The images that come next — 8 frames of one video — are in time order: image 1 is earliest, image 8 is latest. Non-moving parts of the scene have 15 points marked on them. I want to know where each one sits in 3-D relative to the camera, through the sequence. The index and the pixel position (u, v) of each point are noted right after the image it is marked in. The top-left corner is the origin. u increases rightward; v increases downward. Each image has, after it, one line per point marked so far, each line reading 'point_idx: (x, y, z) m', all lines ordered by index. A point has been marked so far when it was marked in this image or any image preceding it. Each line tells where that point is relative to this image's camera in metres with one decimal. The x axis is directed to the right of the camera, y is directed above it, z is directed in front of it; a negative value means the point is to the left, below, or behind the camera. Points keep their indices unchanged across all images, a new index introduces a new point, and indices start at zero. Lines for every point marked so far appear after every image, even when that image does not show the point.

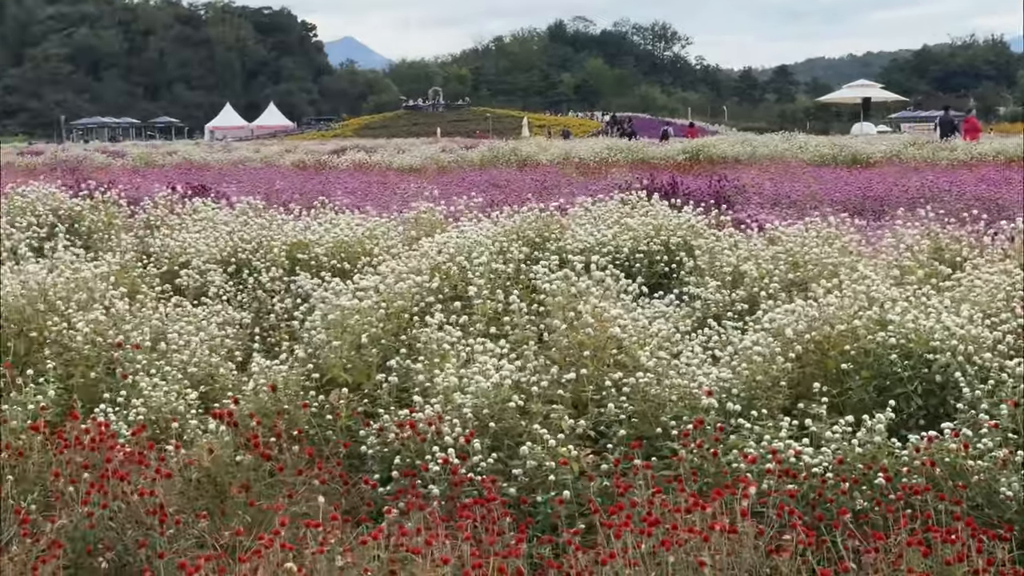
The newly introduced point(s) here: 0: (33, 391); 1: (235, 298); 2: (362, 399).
0: (-1.2, -0.3, +4.3) m
1: (-0.9, 0.0, +5.7) m
2: (-0.4, -0.3, +4.3) m
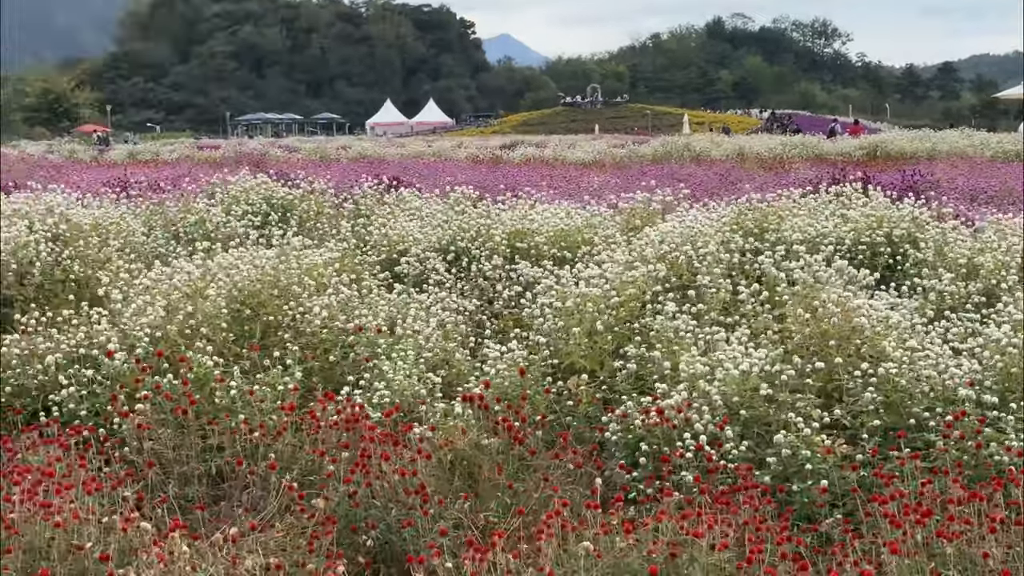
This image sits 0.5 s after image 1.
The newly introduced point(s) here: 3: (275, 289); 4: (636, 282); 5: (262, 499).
0: (-0.6, -0.2, +4.3) m
1: (-0.2, 0.0, +5.7) m
2: (+0.2, -0.3, +4.3) m
3: (-0.8, 0.0, +5.3) m
4: (+0.4, 0.0, +5.0) m
5: (-0.5, -0.5, +3.6) m
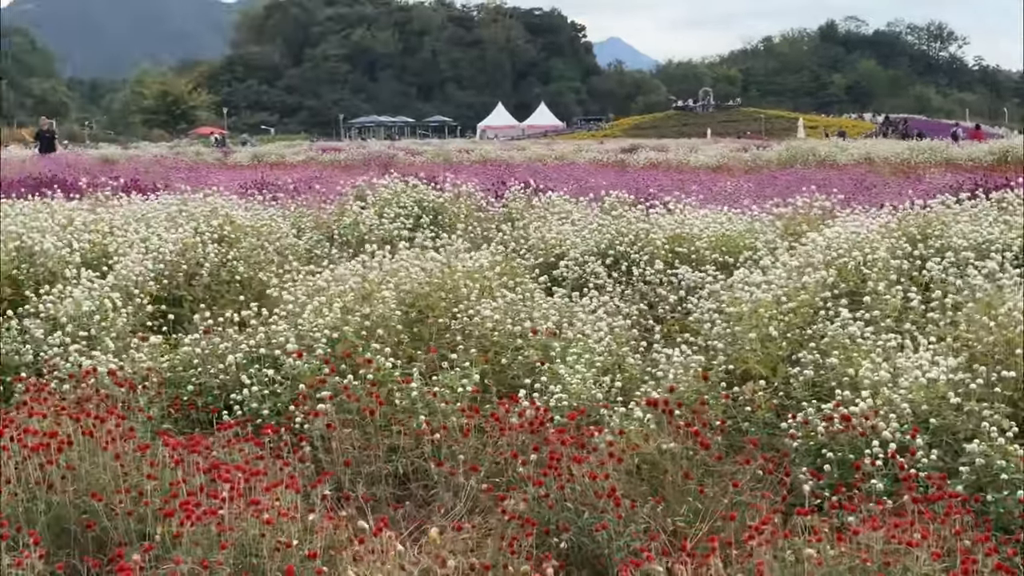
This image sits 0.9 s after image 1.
0: (-0.1, -0.2, +4.4) m
1: (+0.4, 0.0, +5.8) m
2: (+0.7, -0.3, +4.3) m
3: (-0.2, 0.0, +5.4) m
4: (+0.9, 0.0, +5.0) m
5: (-0.1, -0.5, +3.7) m
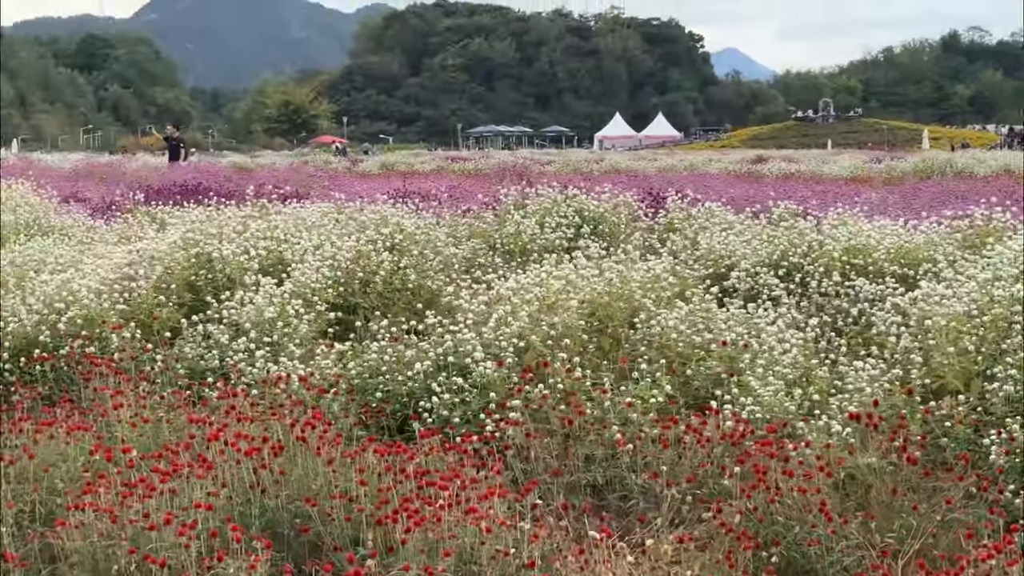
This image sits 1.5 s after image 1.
0: (+0.4, -0.3, +4.4) m
1: (+1.0, 0.0, +5.7) m
2: (+1.2, -0.3, +4.2) m
3: (+0.4, 0.0, +5.4) m
4: (+1.4, 0.0, +4.9) m
5: (+0.3, -0.5, +3.7) m
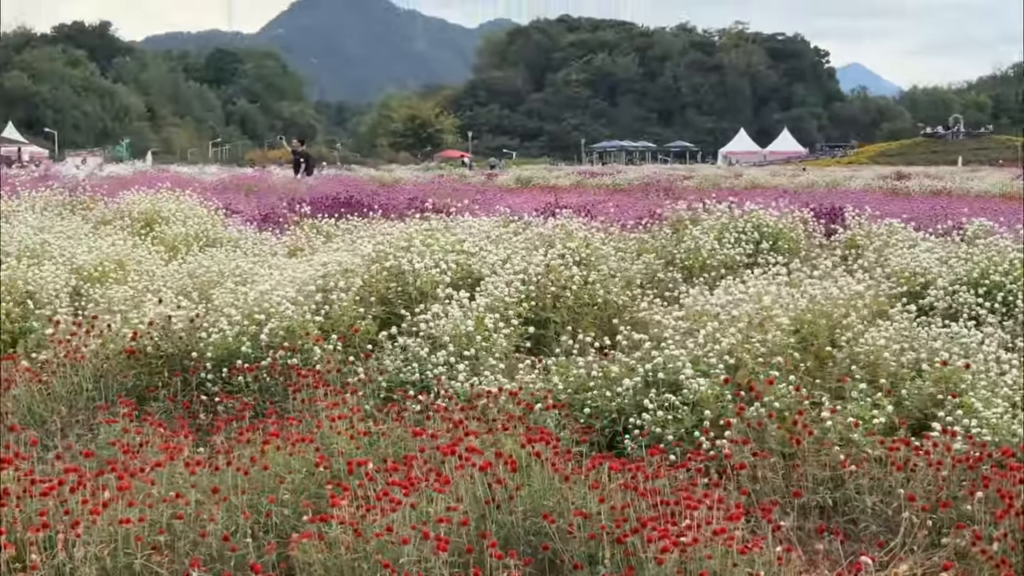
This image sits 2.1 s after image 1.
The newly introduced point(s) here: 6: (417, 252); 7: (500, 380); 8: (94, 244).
0: (+0.9, -0.3, +4.3) m
1: (+1.6, -0.1, +5.5) m
2: (+1.7, -0.4, +4.1) m
3: (+1.0, -0.1, +5.3) m
4: (+2.0, -0.1, +4.7) m
5: (+0.8, -0.5, +3.6) m
6: (-0.4, +0.1, +6.2) m
7: (0.0, -0.3, +4.8) m
8: (-2.3, +0.3, +9.2) m
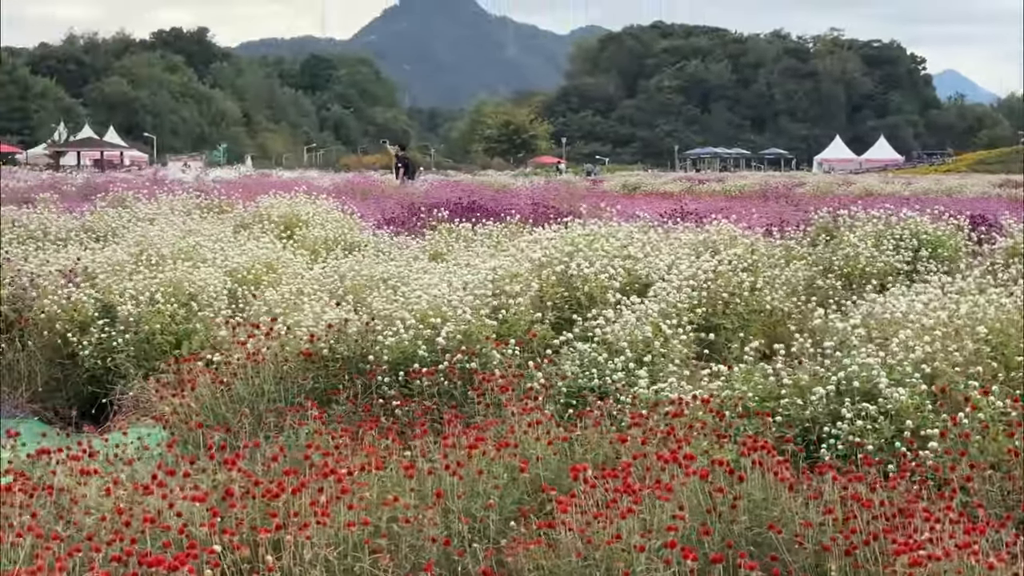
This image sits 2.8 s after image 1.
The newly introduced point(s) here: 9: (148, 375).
0: (+1.4, -0.3, +4.2) m
1: (+2.2, -0.1, +5.4) m
2: (+2.2, -0.4, +3.9) m
3: (+1.5, -0.1, +5.1) m
4: (+2.5, -0.1, +4.6) m
5: (+1.2, -0.5, +3.5) m
6: (+0.3, +0.1, +6.2) m
7: (+0.5, -0.3, +4.8) m
8: (-1.5, +0.2, +9.2) m
9: (-1.4, -0.3, +6.4) m
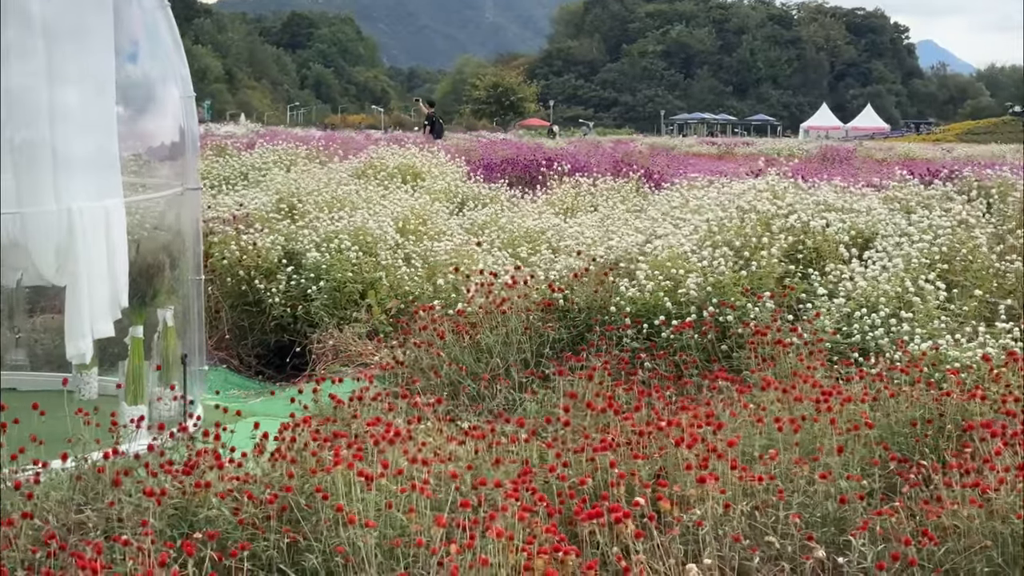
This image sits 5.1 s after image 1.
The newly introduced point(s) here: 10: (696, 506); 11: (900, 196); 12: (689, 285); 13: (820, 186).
0: (+2.1, -0.2, +4.0) m
1: (+3.0, 0.0, +5.2) m
2: (+2.9, -0.3, +3.7) m
3: (+2.3, 0.0, +5.0) m
4: (+3.3, 0.0, +4.4) m
5: (+2.0, -0.5, +3.3) m
6: (+1.0, +0.3, +6.0) m
7: (+1.2, -0.2, +4.6) m
8: (-0.7, +0.5, +9.1) m
9: (-0.6, -0.1, +6.2) m
10: (+0.3, -0.4, +2.9) m
11: (+1.5, +0.3, +6.5) m
12: (+0.5, 0.0, +5.1) m
13: (+1.3, +0.4, +6.9) m
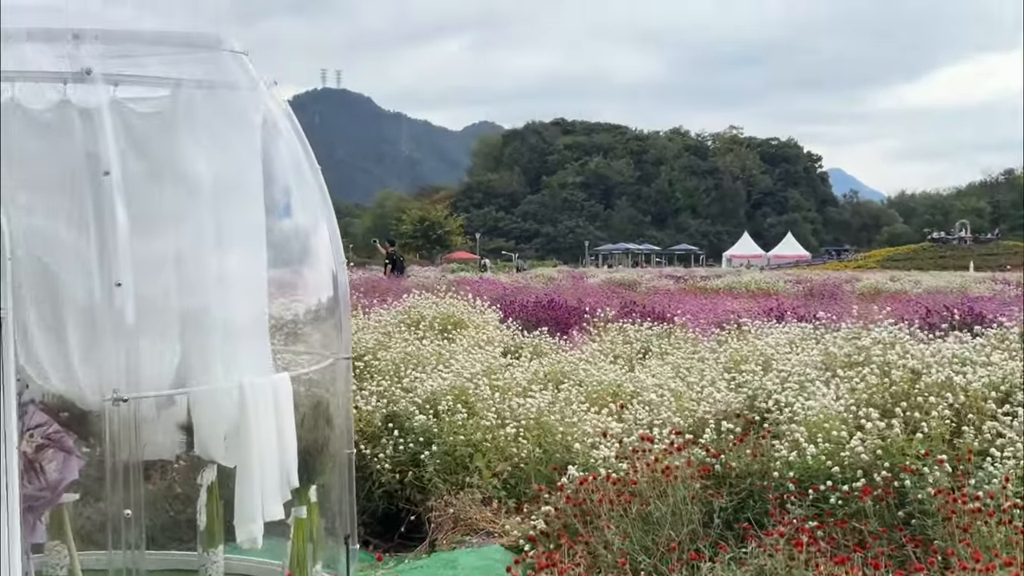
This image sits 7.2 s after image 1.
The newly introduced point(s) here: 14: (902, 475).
0: (+2.6, -0.6, +3.8) m
1: (+3.4, -0.5, +5.1) m
2: (+3.4, -0.6, +3.6) m
3: (+2.8, -0.4, +4.8) m
4: (+3.8, -0.4, +4.3) m
5: (+2.5, -0.8, +3.1) m
6: (+1.5, -0.3, +5.8) m
7: (+1.7, -0.6, +4.4) m
8: (-0.4, -0.3, +8.9) m
9: (-0.2, -0.7, +6.0) m
10: (+0.8, -0.7, +2.7) m
11: (+2.0, -0.3, +6.4) m
12: (+1.0, -0.5, +4.9) m
13: (+1.7, -0.2, +6.8) m
14: (+1.1, -0.5, +4.7) m
